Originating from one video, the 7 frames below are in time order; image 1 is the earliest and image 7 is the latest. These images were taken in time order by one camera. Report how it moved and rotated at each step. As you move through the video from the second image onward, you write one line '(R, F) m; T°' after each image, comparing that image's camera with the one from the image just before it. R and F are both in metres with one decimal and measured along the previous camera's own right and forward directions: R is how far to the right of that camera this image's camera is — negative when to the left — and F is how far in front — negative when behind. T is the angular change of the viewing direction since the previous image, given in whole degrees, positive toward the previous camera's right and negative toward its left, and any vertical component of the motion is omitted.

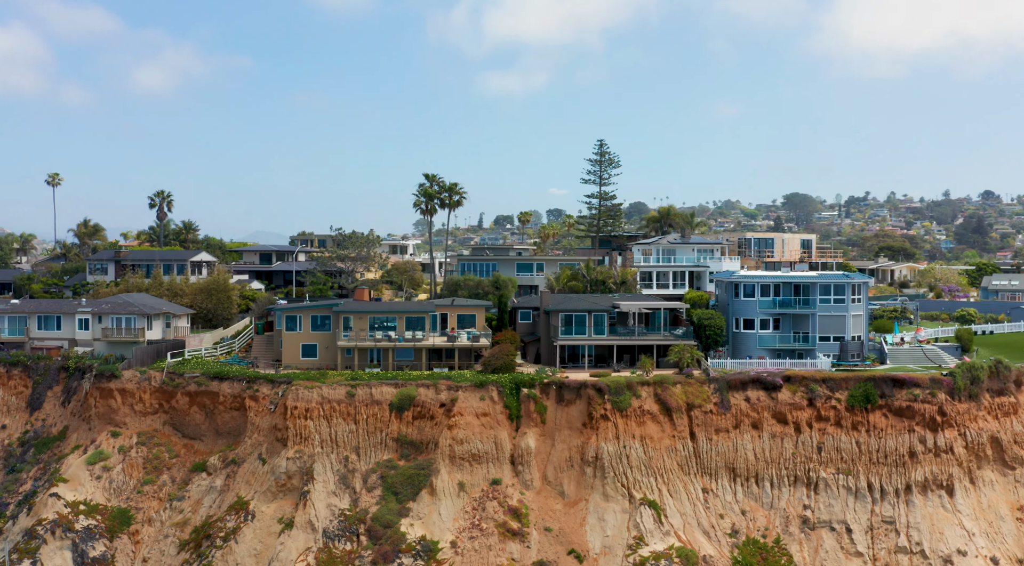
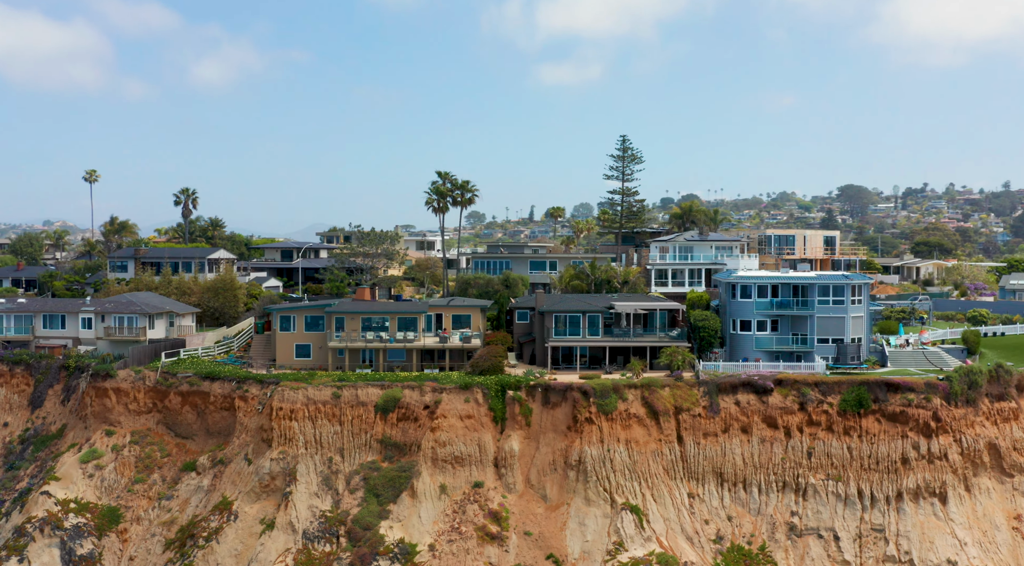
(+2.4, +0.4) m; -3°
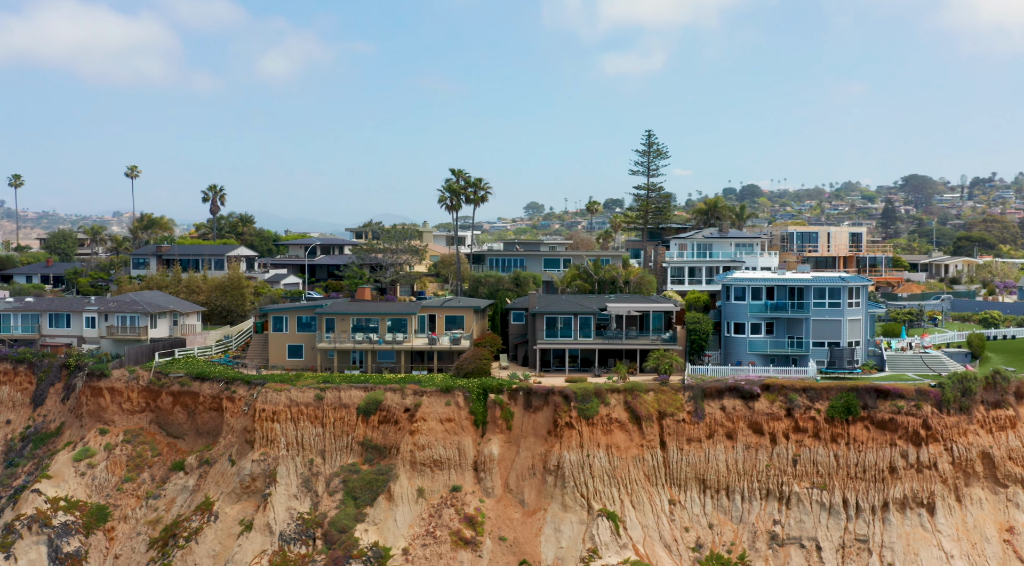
(+2.8, +0.4) m; -3°
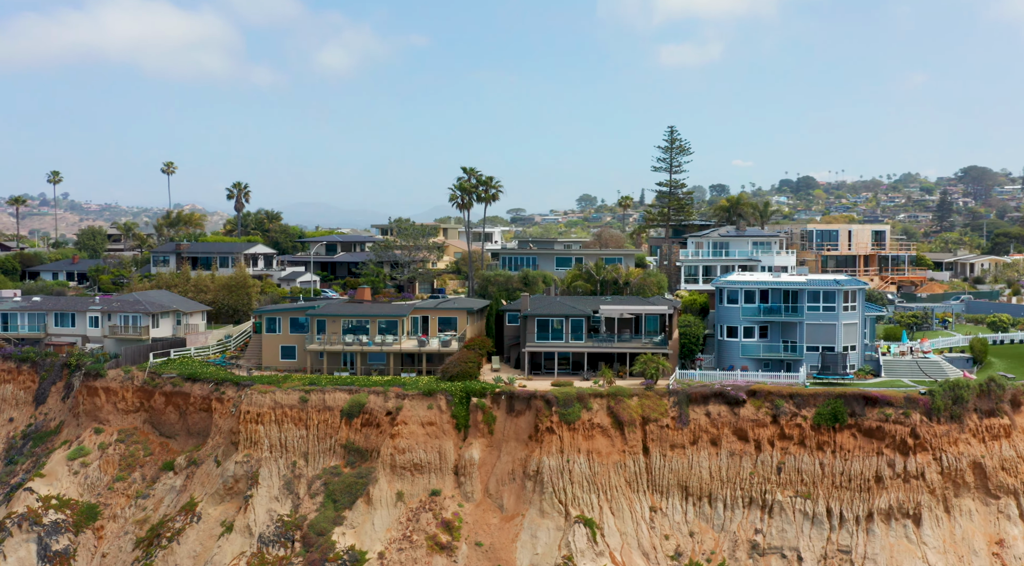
(+2.5, +0.4) m; -3°
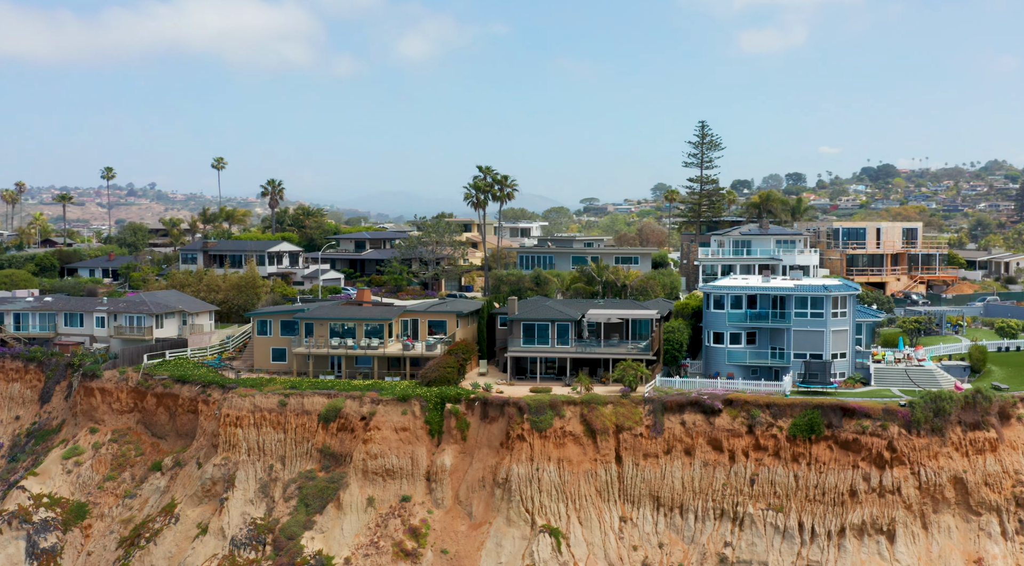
(+3.5, +0.4) m; -4°
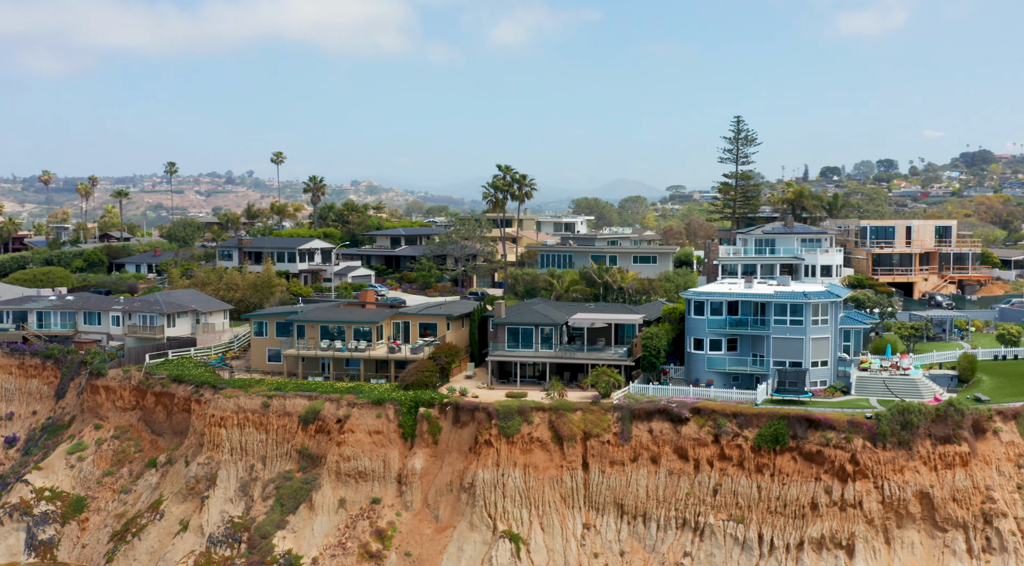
(+4.1, -0.1) m; -4°
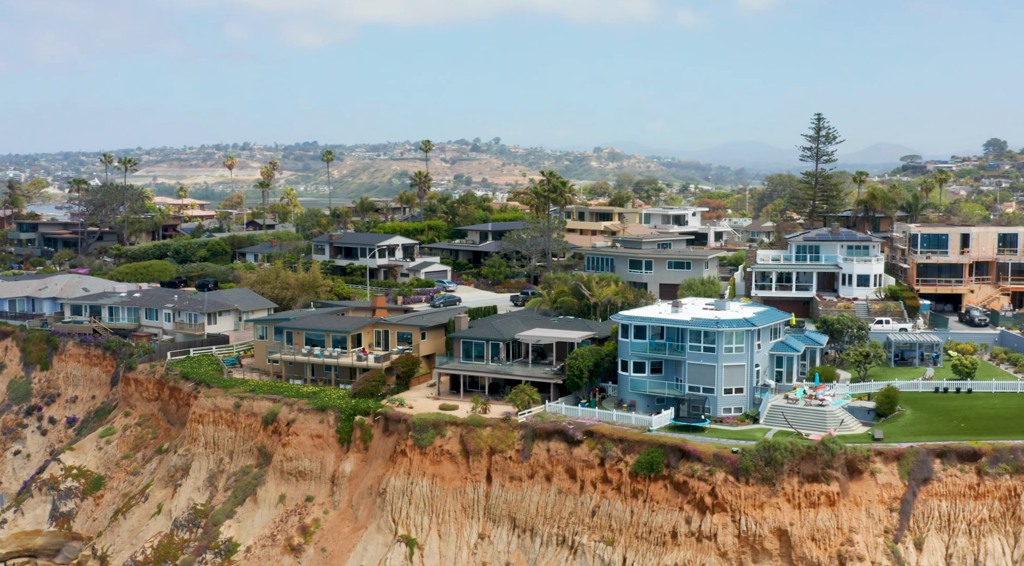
(+11.8, -1.5) m; -11°
